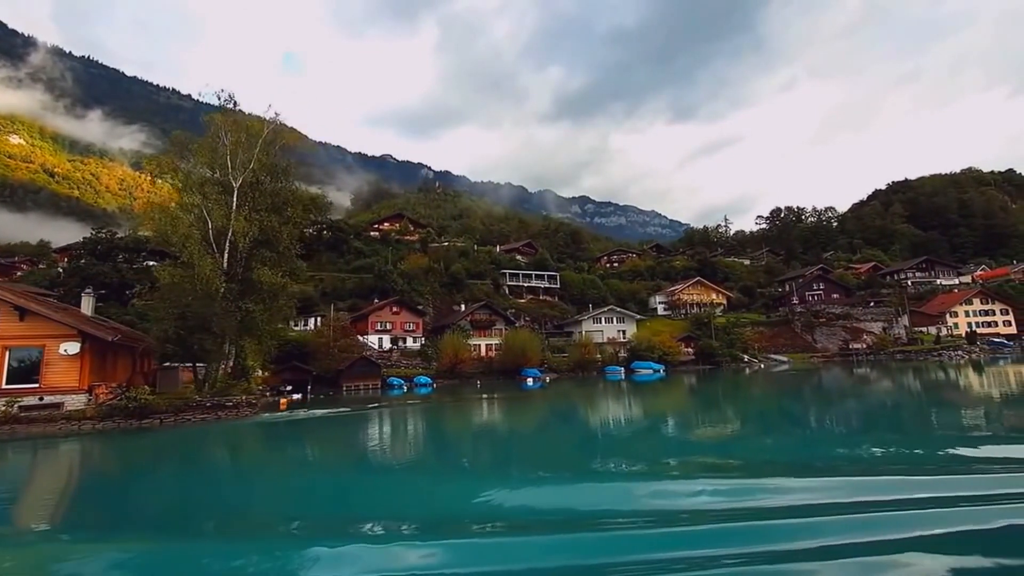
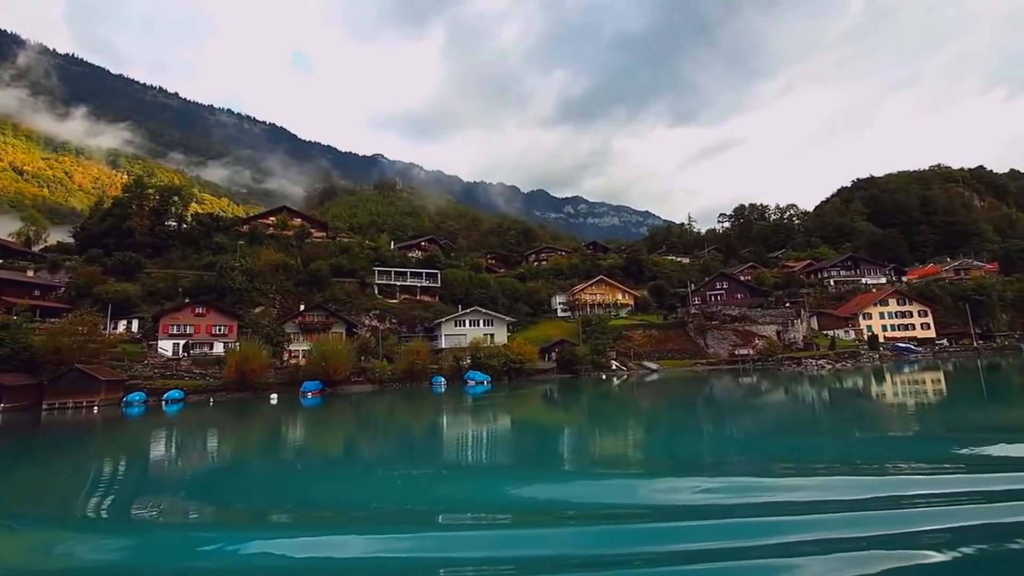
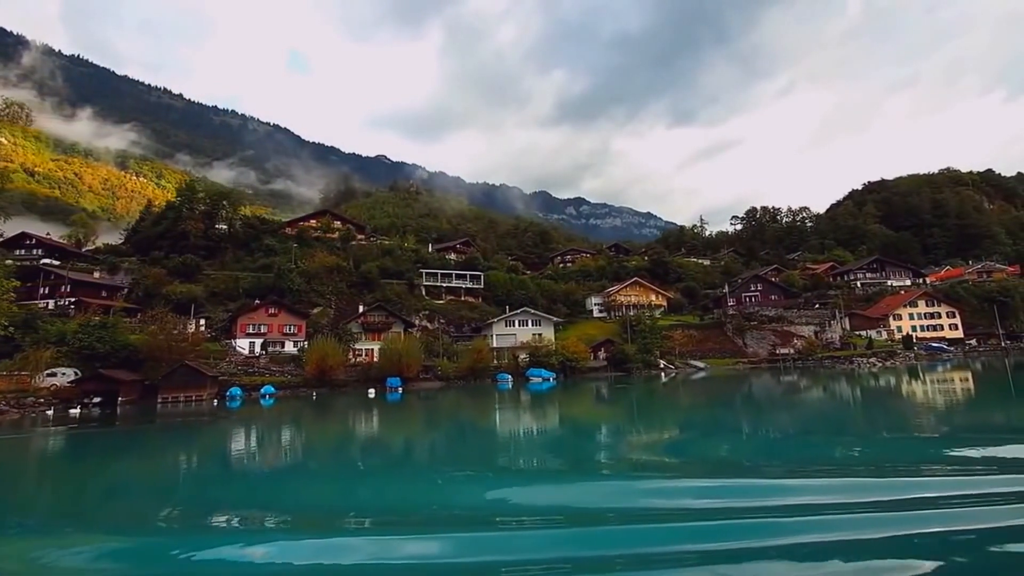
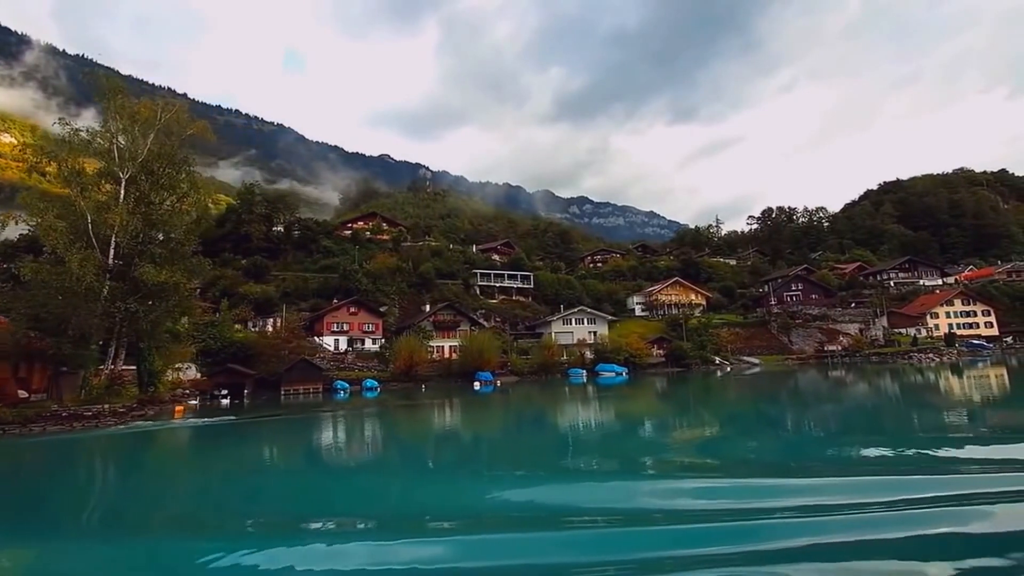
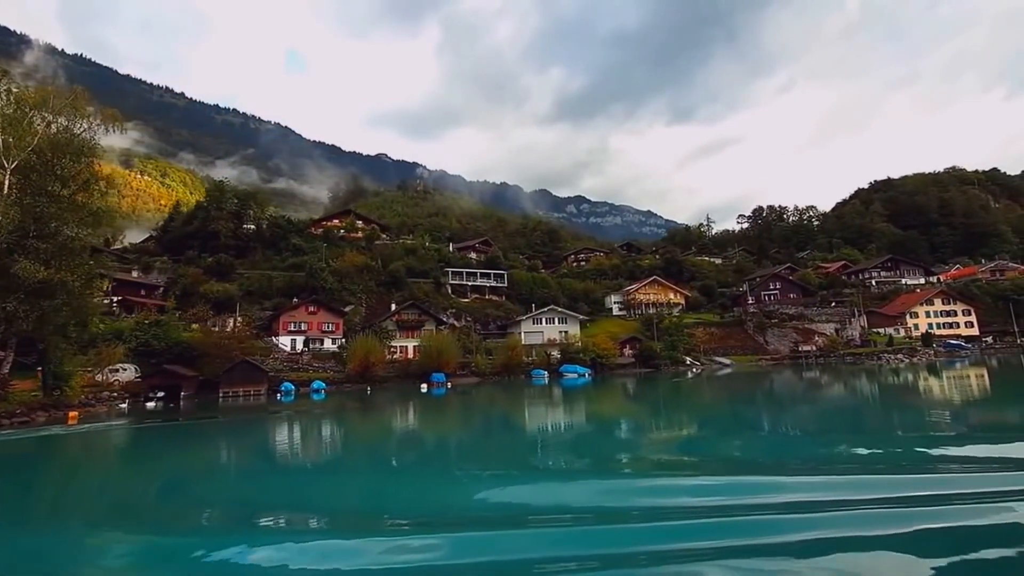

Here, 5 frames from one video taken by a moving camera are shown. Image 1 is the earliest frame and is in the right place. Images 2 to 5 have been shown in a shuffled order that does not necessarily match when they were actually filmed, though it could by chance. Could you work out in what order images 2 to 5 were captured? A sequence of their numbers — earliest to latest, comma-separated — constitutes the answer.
4, 5, 3, 2
